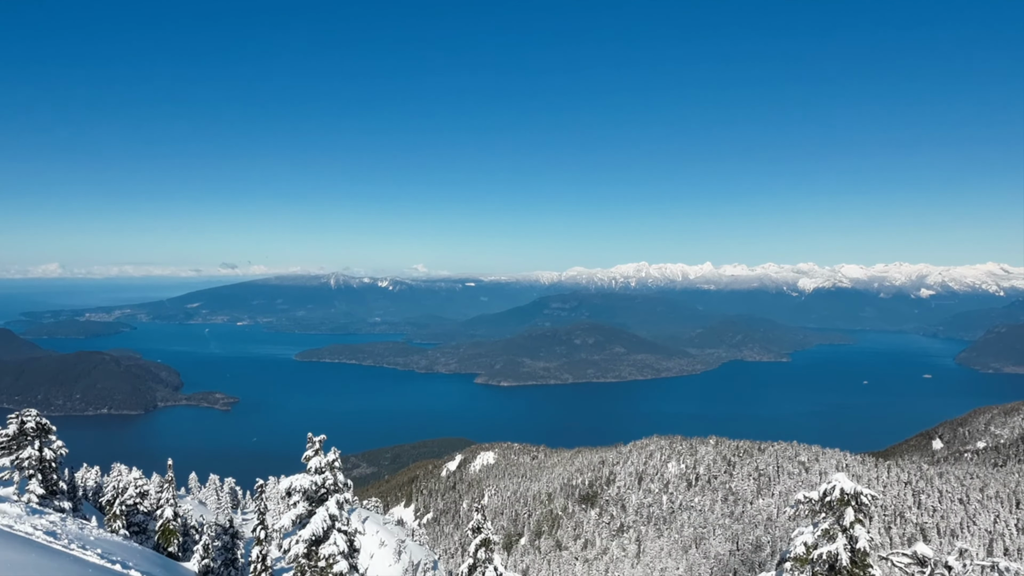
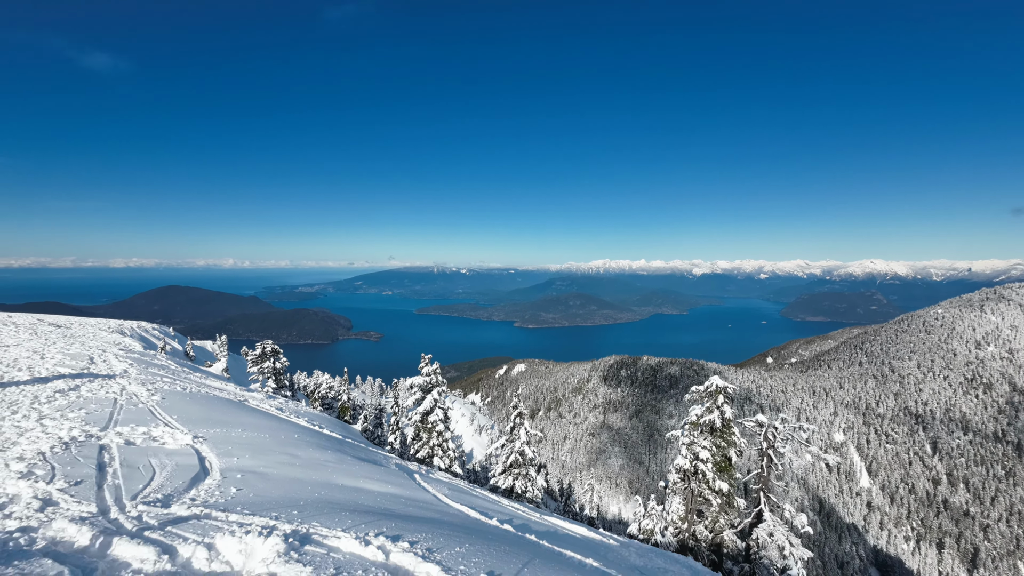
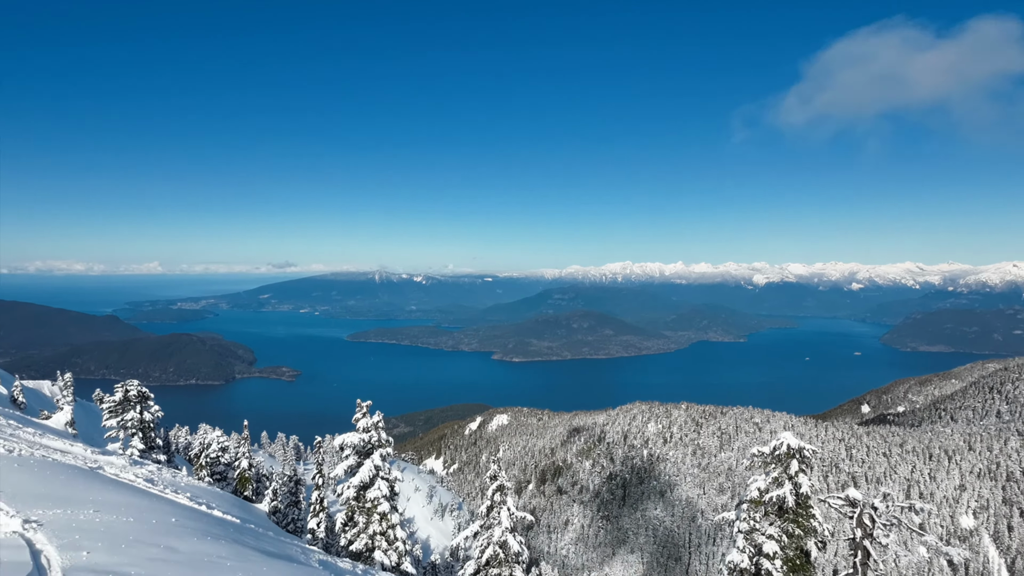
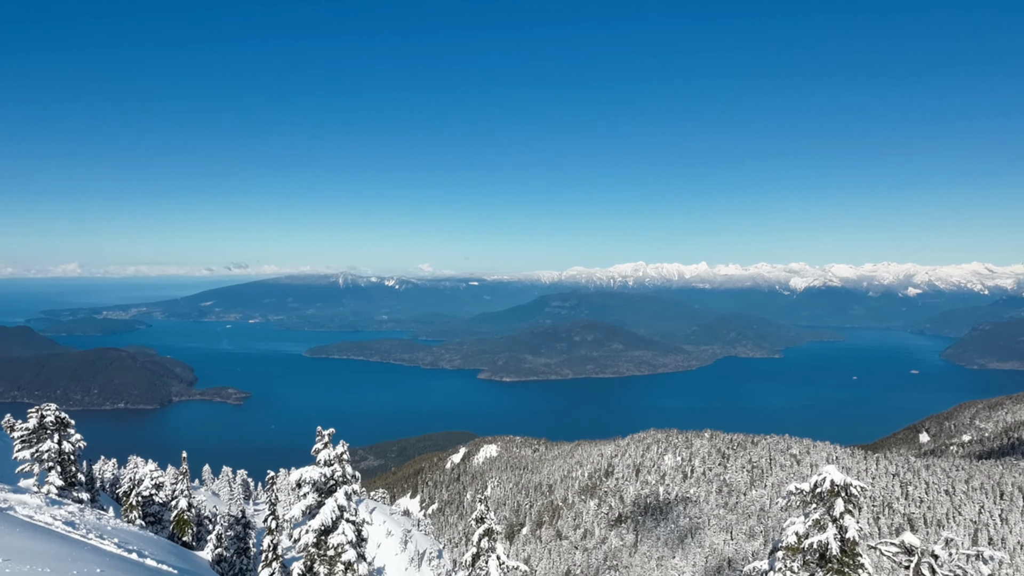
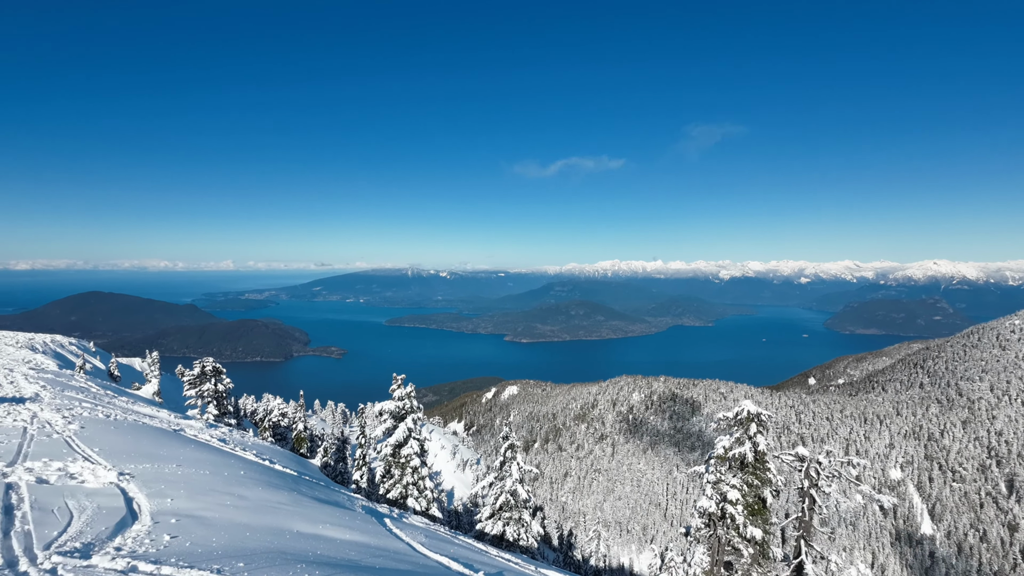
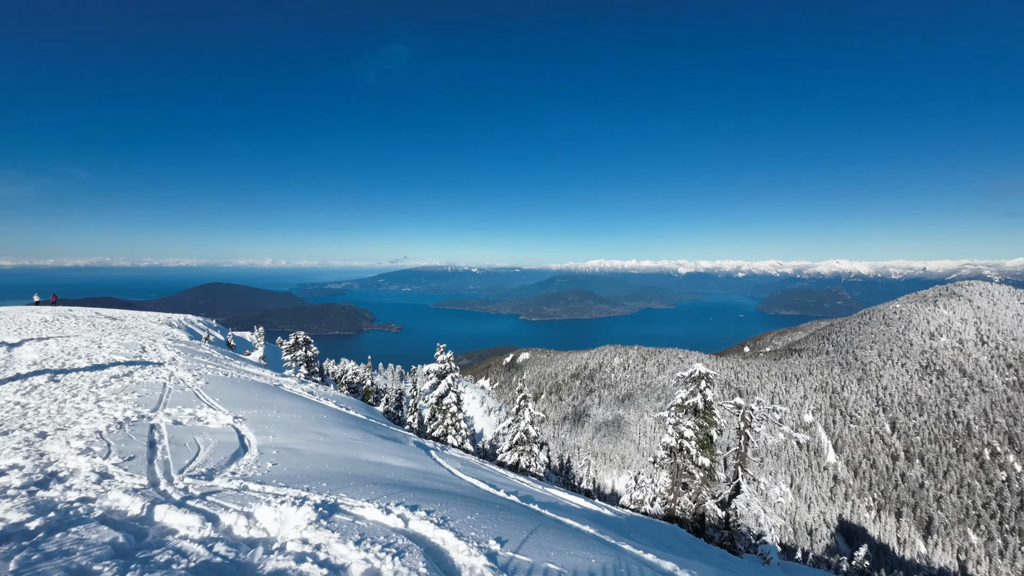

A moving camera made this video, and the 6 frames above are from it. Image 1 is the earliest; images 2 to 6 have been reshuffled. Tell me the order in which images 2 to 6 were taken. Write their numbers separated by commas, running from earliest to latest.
4, 3, 5, 2, 6
